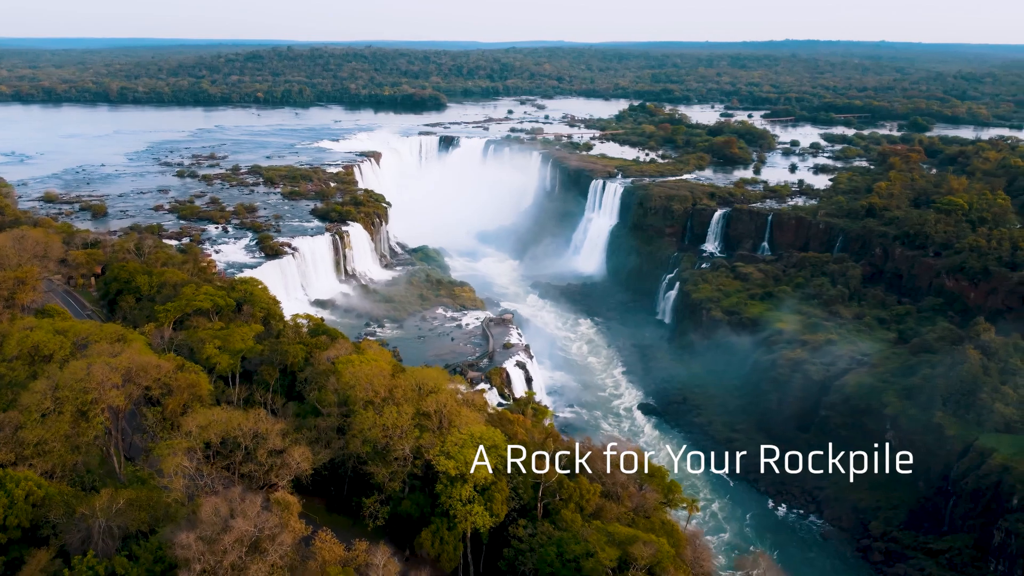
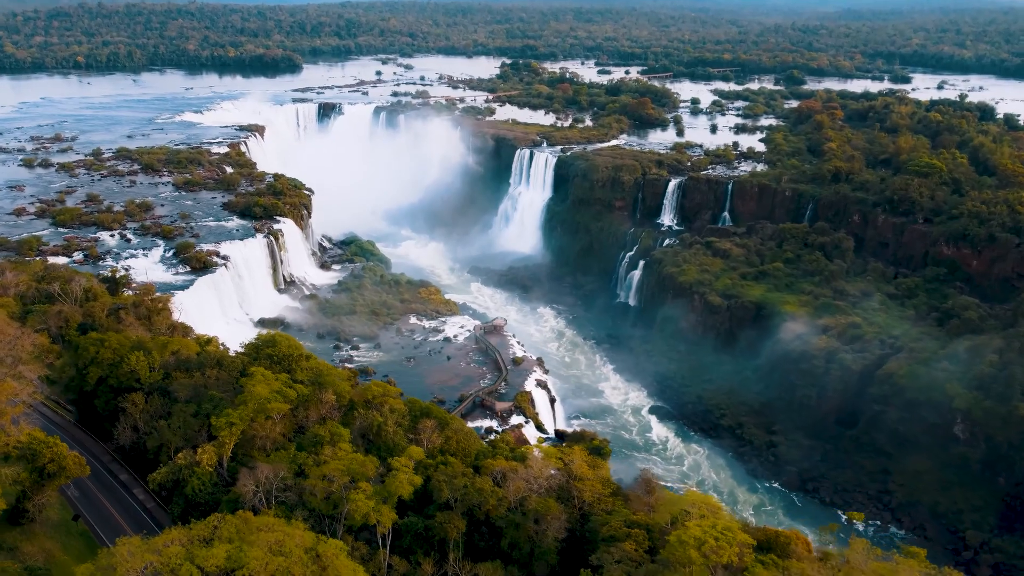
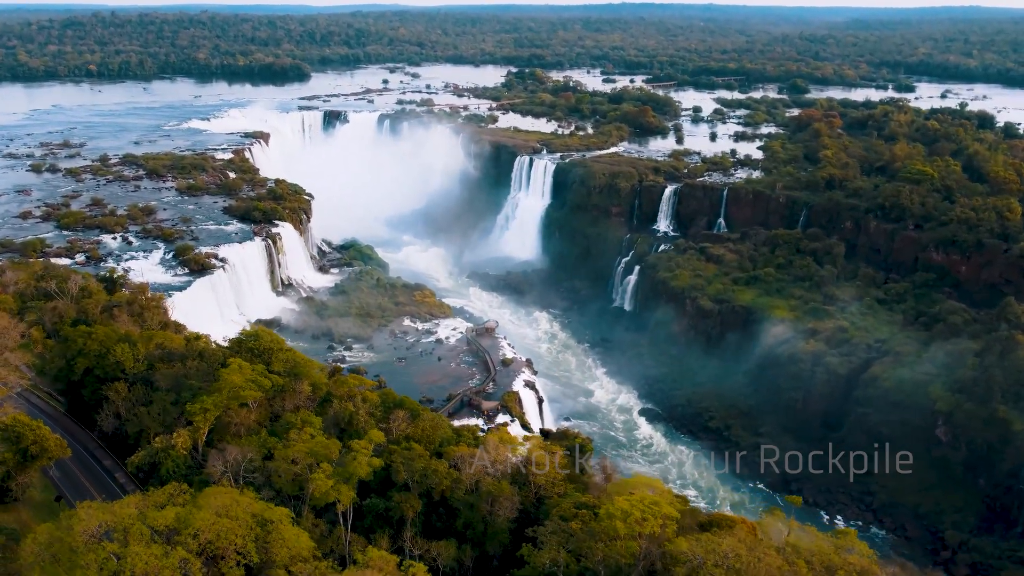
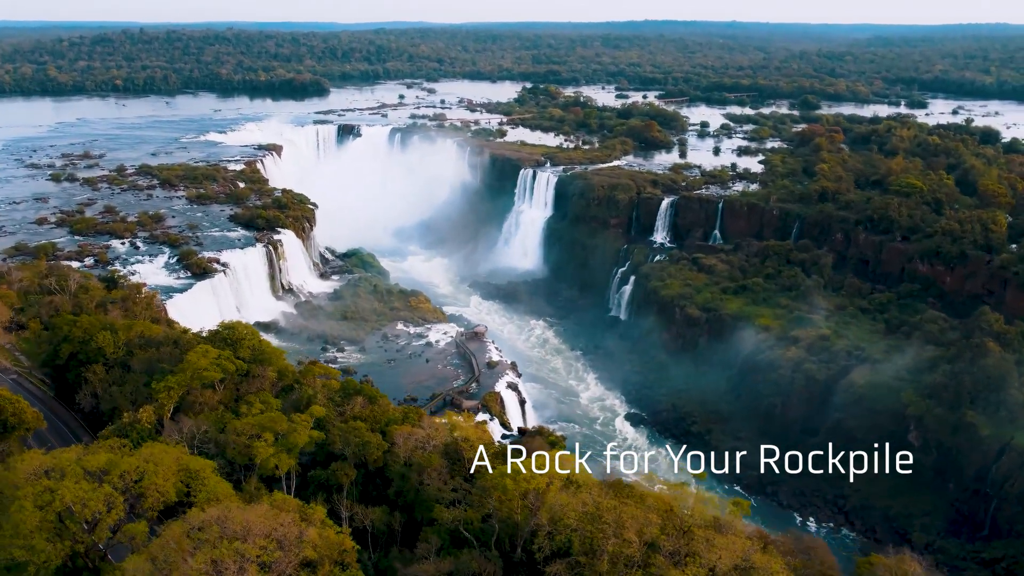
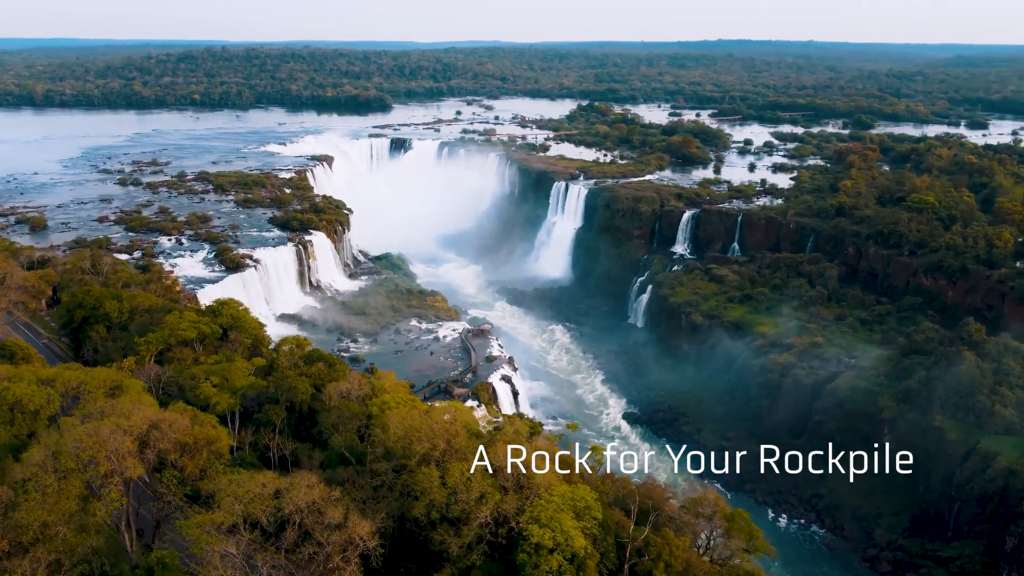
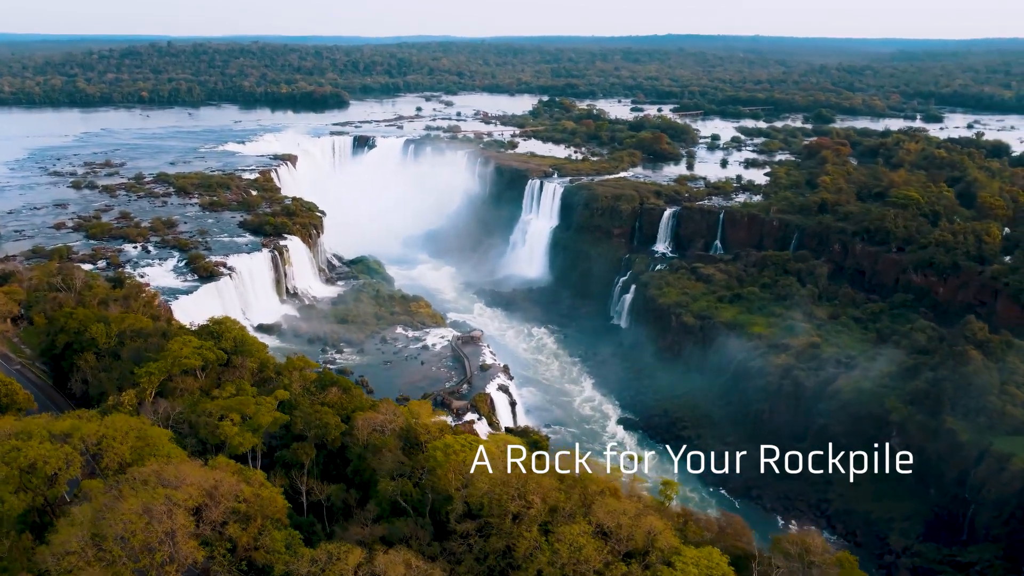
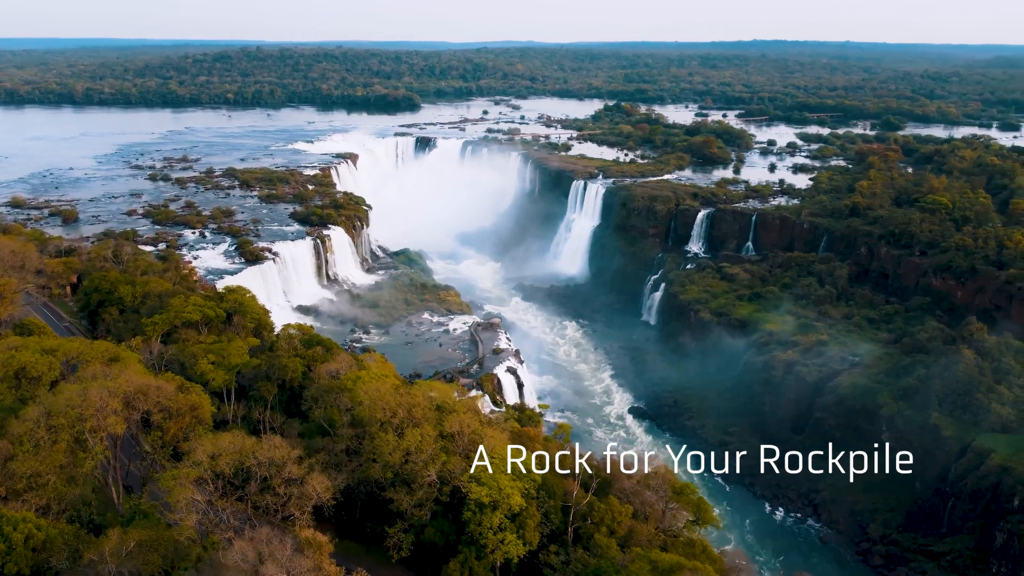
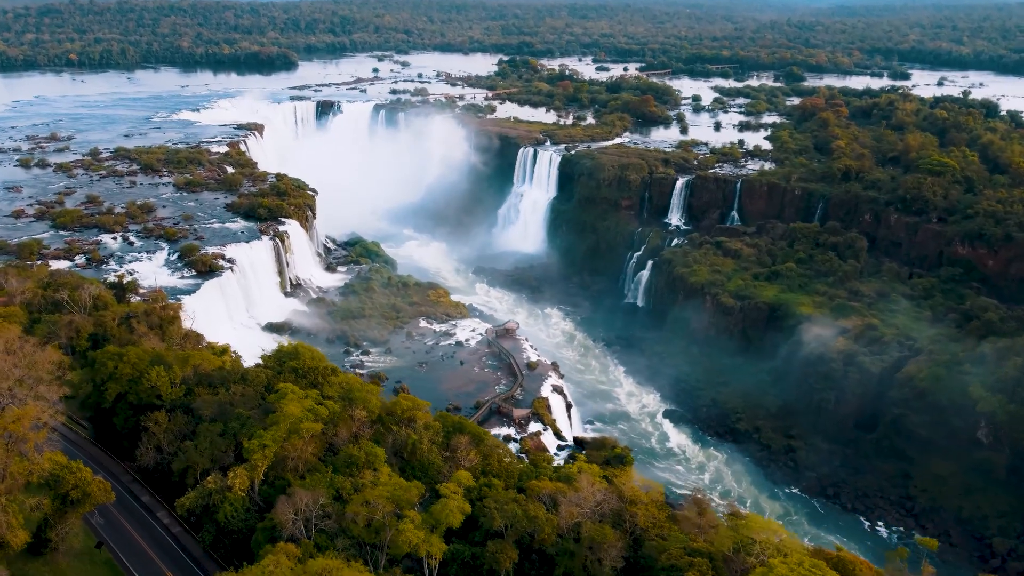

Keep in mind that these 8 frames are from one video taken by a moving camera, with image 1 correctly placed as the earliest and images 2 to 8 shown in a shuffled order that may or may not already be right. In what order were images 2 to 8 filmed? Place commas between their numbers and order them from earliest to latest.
7, 5, 6, 4, 3, 2, 8
